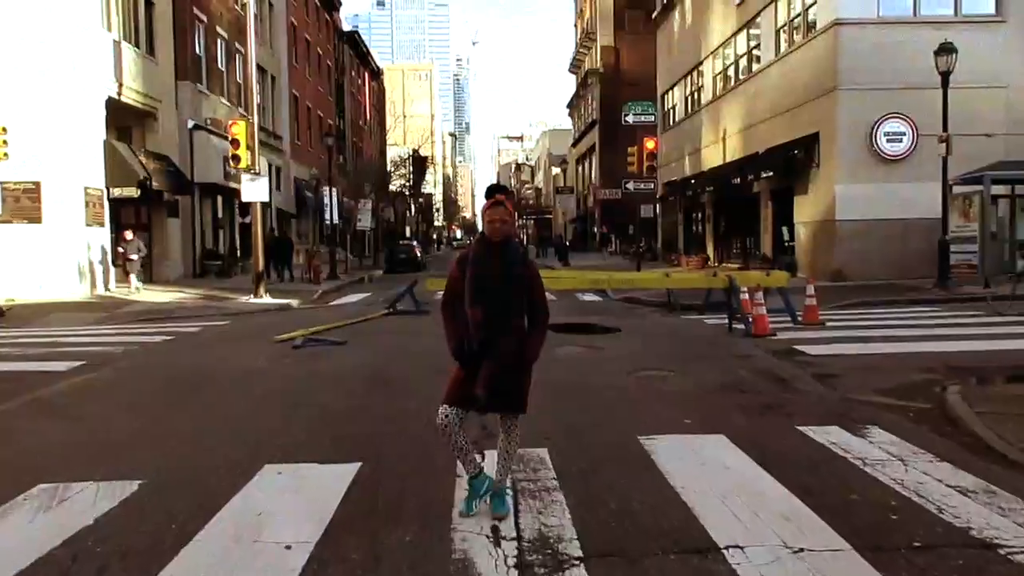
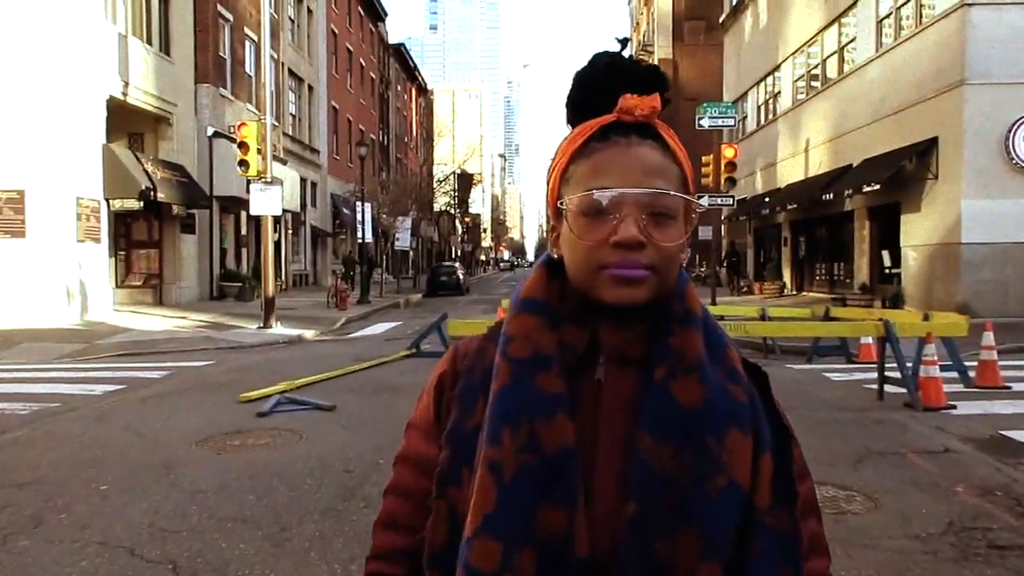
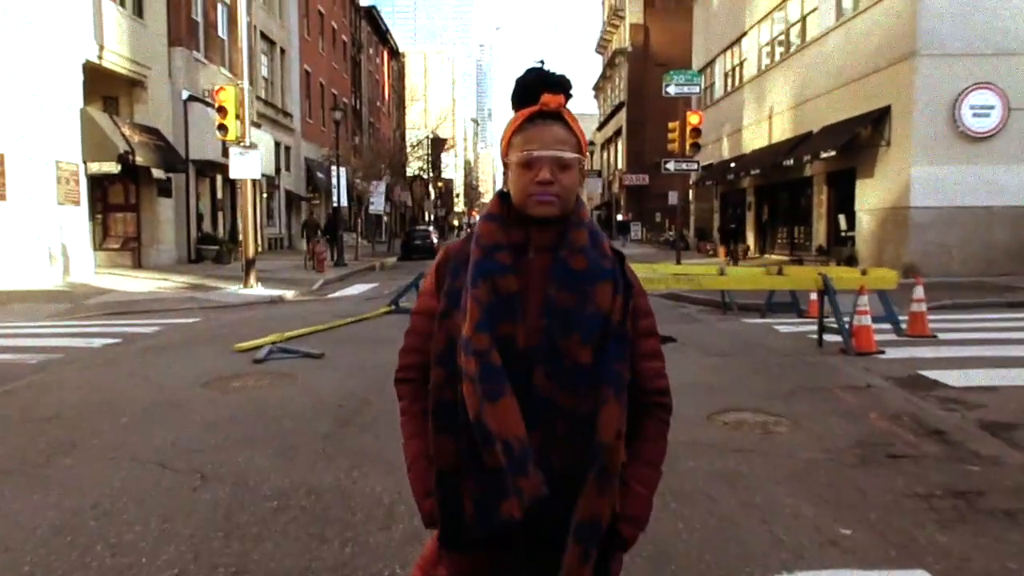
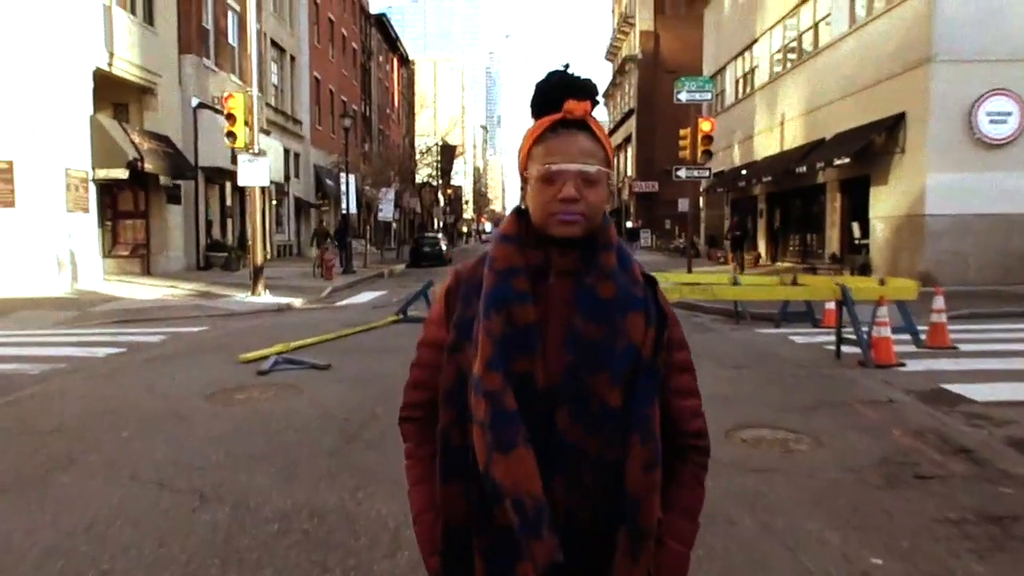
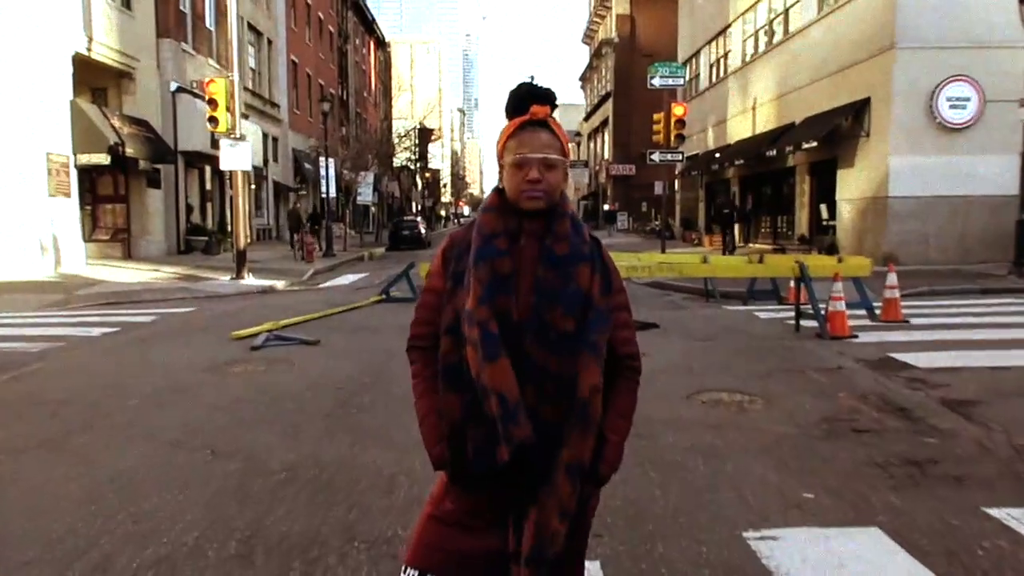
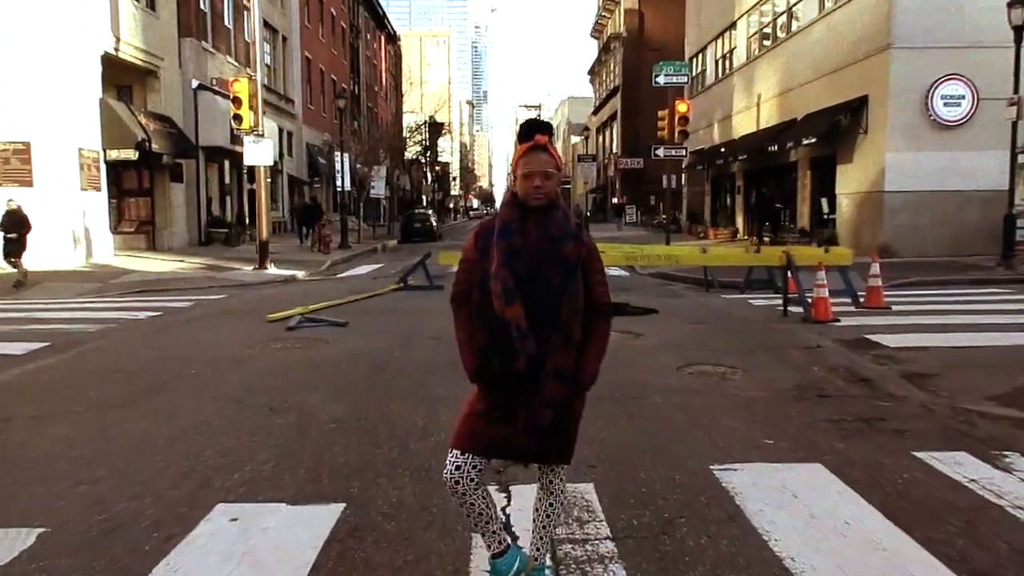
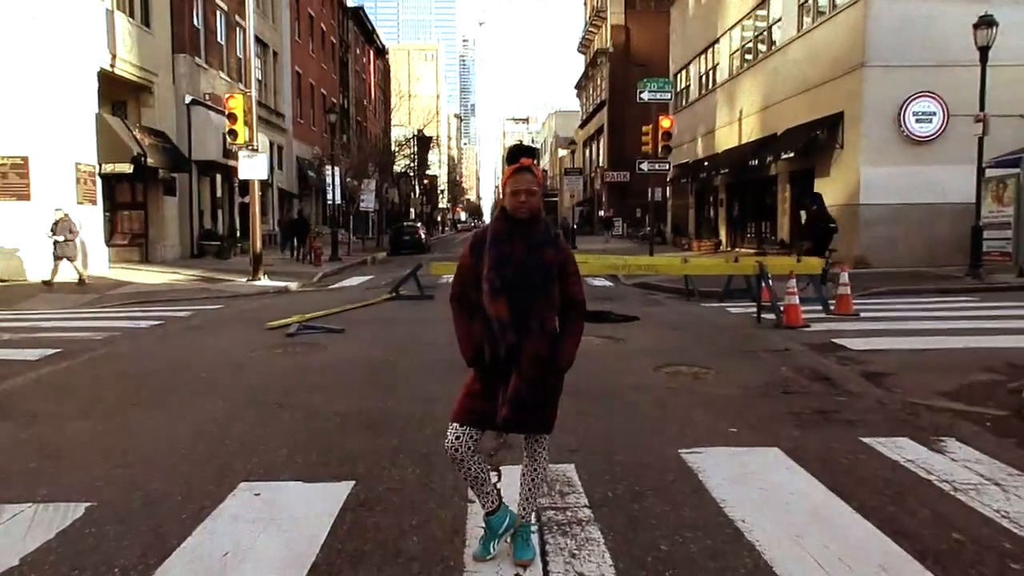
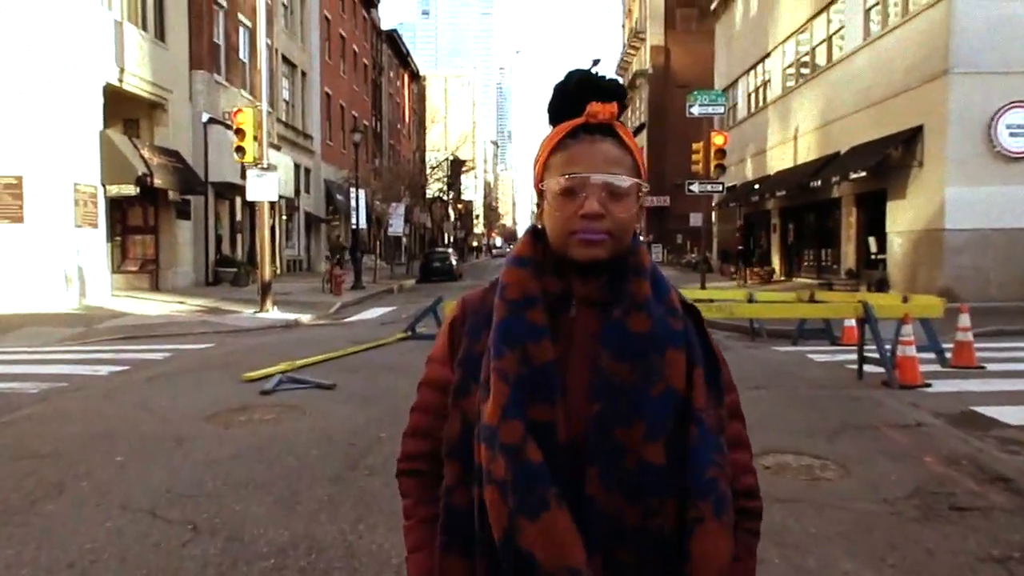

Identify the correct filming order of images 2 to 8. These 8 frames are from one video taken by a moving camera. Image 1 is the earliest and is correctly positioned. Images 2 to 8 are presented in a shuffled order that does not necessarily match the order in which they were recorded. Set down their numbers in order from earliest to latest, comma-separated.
7, 6, 5, 3, 4, 8, 2
